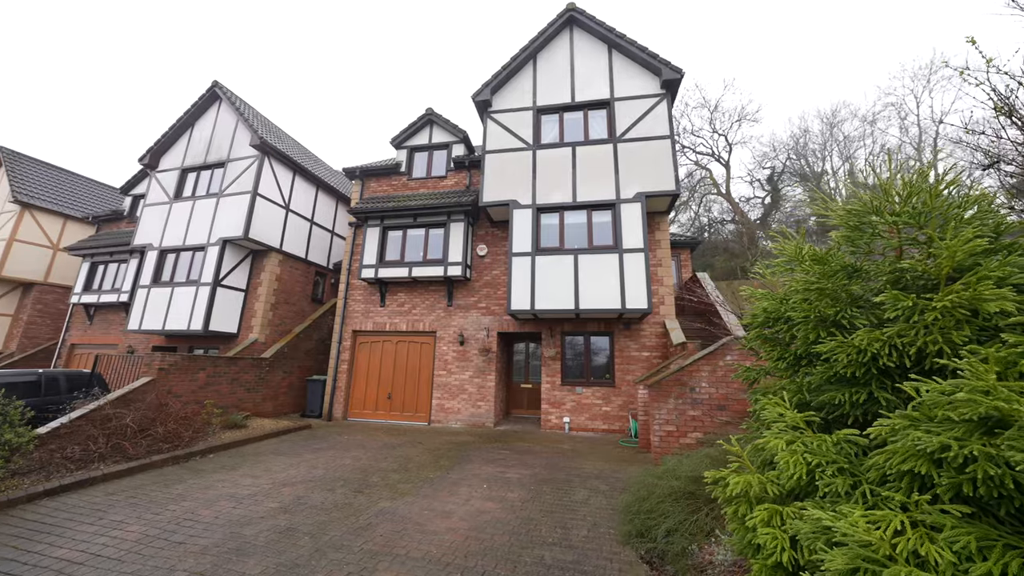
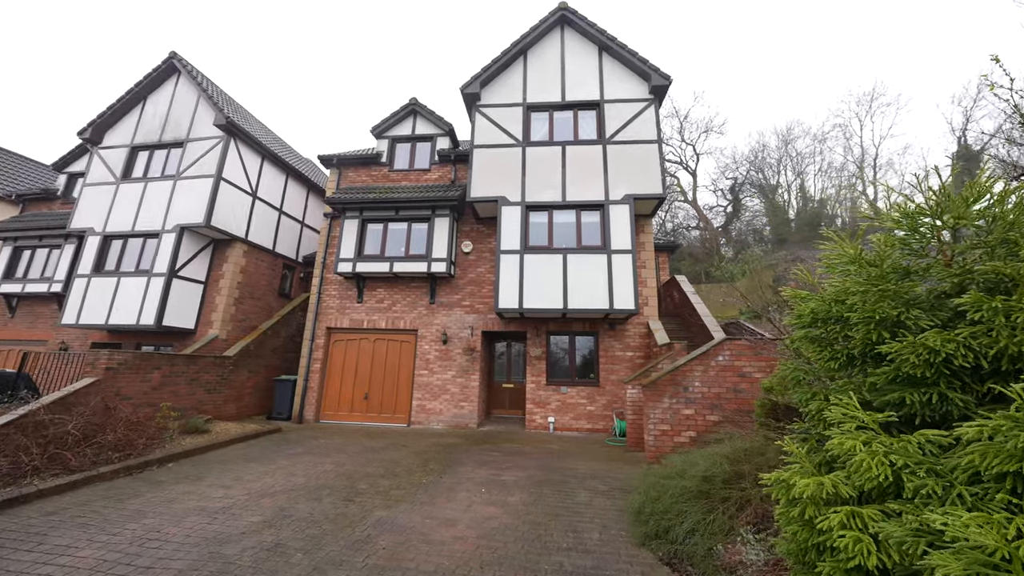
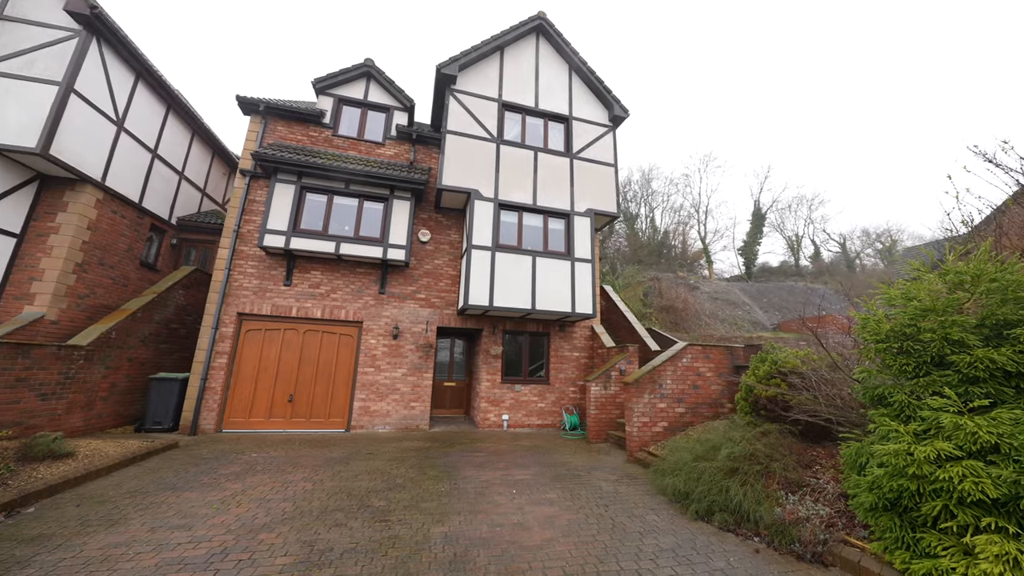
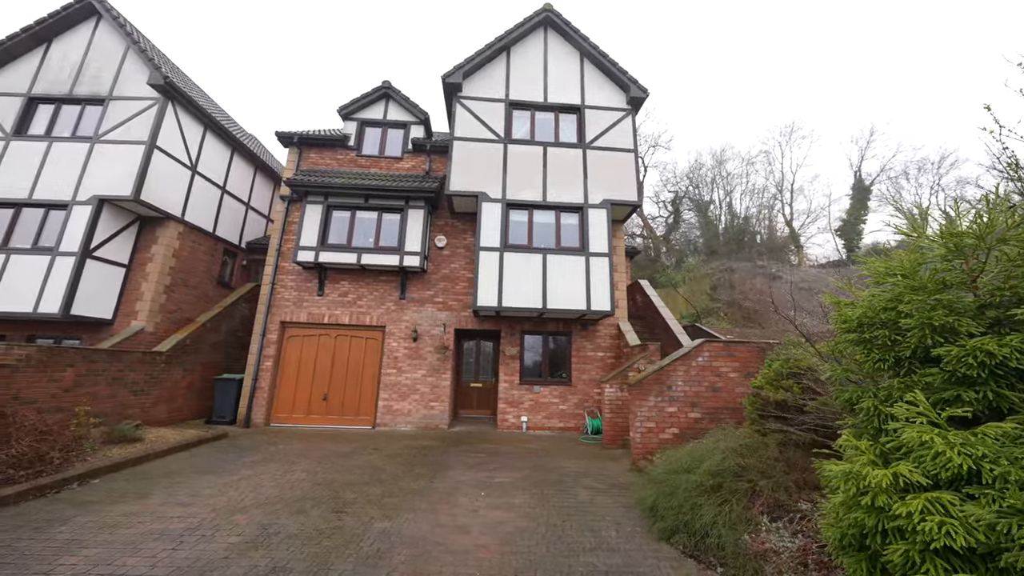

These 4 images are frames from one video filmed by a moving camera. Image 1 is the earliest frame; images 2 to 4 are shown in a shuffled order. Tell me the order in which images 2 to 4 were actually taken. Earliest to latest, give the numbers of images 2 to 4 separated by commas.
2, 4, 3
